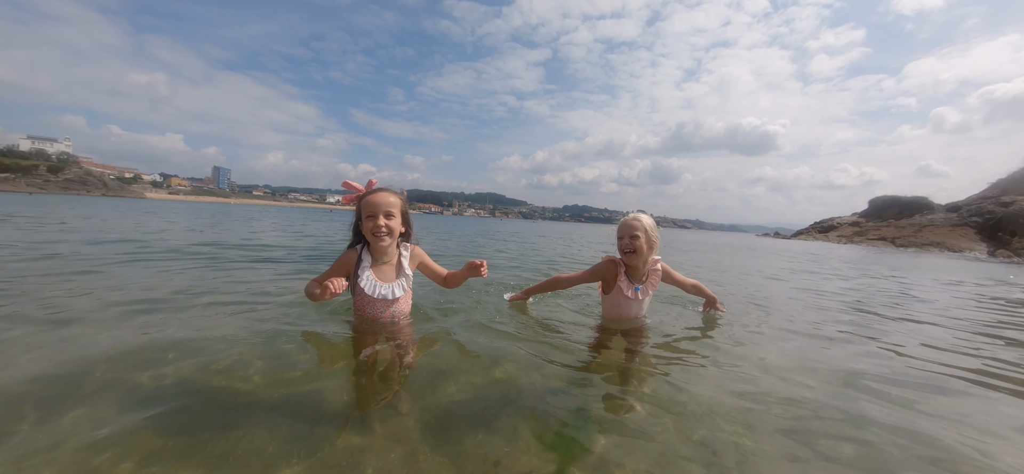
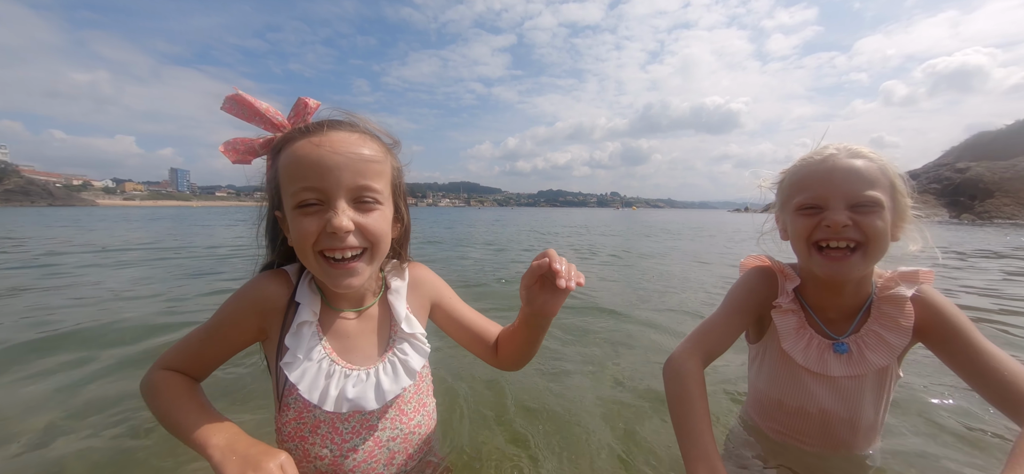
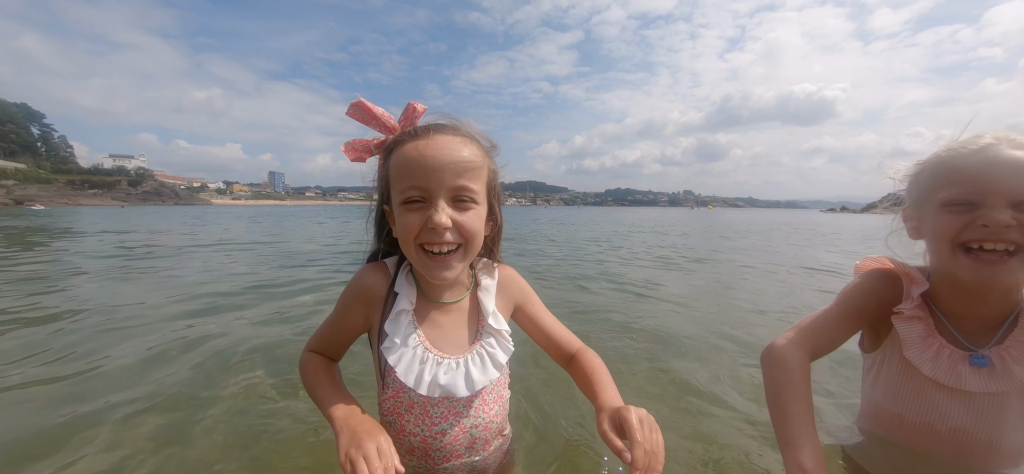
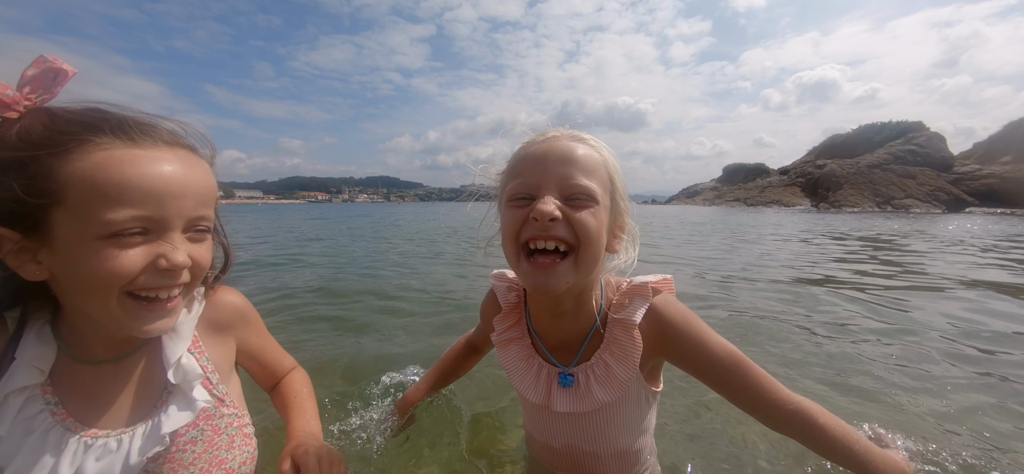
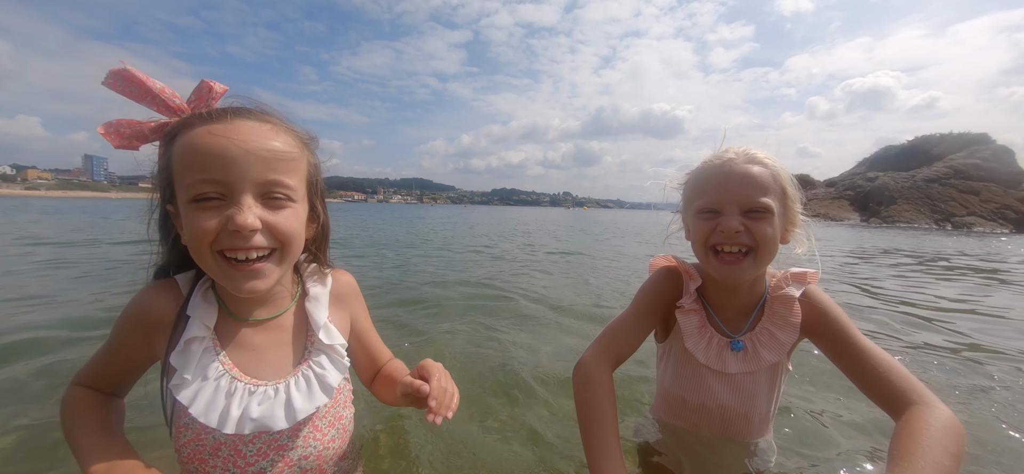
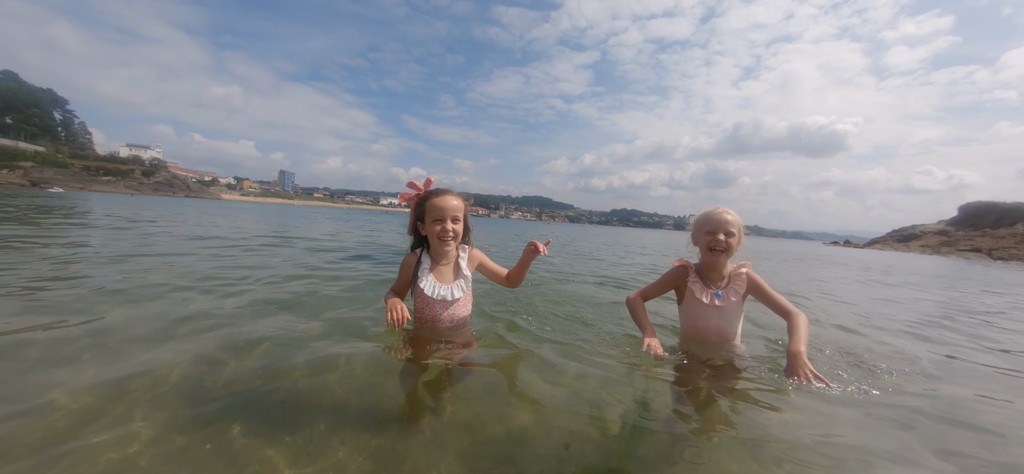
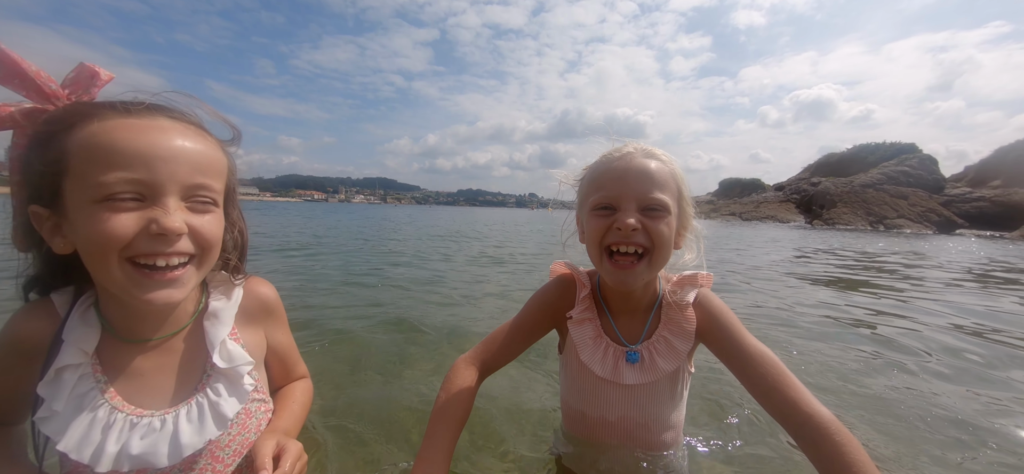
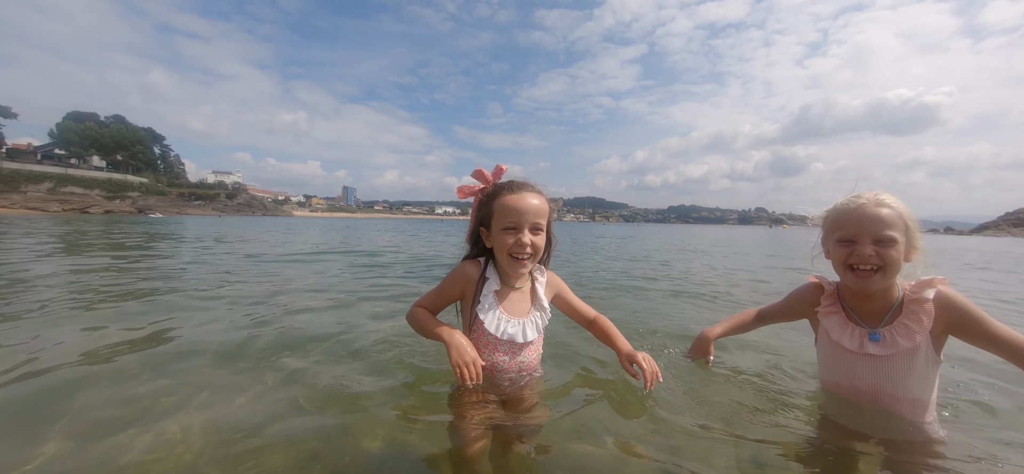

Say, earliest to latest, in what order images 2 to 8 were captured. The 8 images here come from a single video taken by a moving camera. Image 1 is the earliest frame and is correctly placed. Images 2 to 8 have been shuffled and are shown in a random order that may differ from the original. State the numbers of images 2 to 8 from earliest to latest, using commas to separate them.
6, 8, 3, 2, 5, 7, 4
